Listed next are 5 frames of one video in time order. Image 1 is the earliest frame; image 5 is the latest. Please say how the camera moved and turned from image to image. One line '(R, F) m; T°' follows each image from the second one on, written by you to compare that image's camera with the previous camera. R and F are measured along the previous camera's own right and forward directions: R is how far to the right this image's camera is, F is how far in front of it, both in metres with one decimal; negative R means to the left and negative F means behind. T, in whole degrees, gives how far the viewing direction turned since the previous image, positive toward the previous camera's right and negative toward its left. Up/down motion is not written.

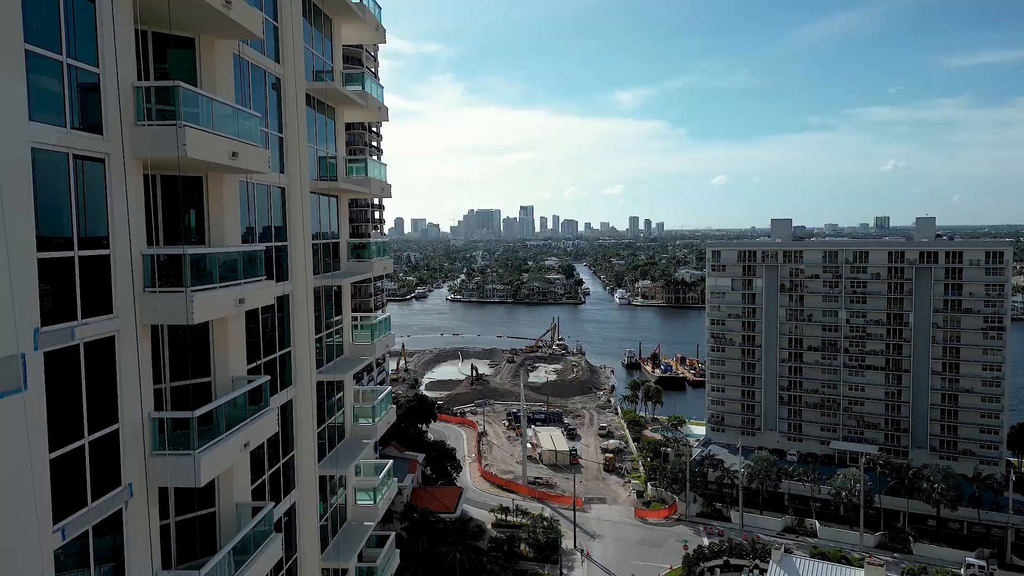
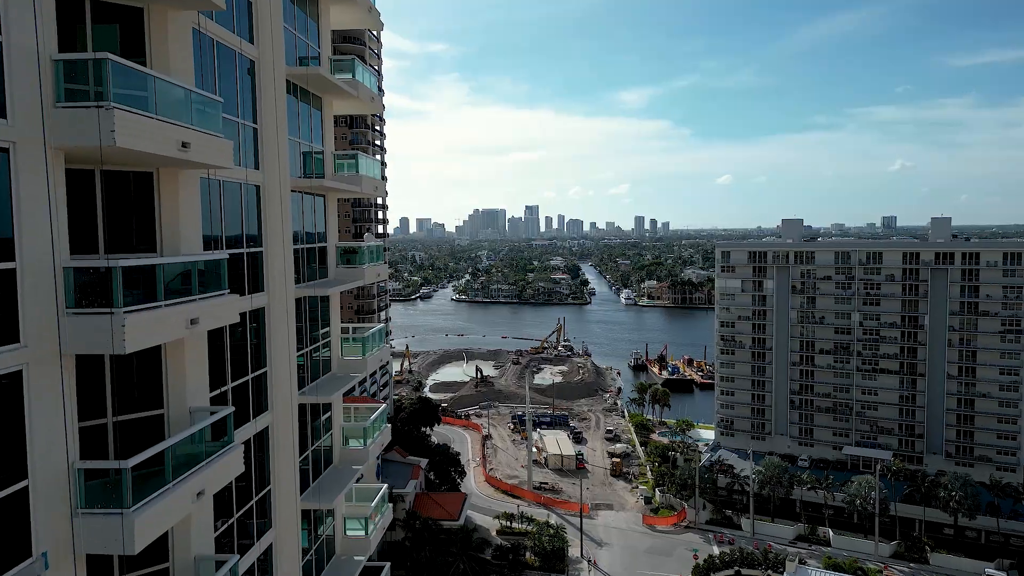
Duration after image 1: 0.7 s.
(0.0, +0.9) m; 0°
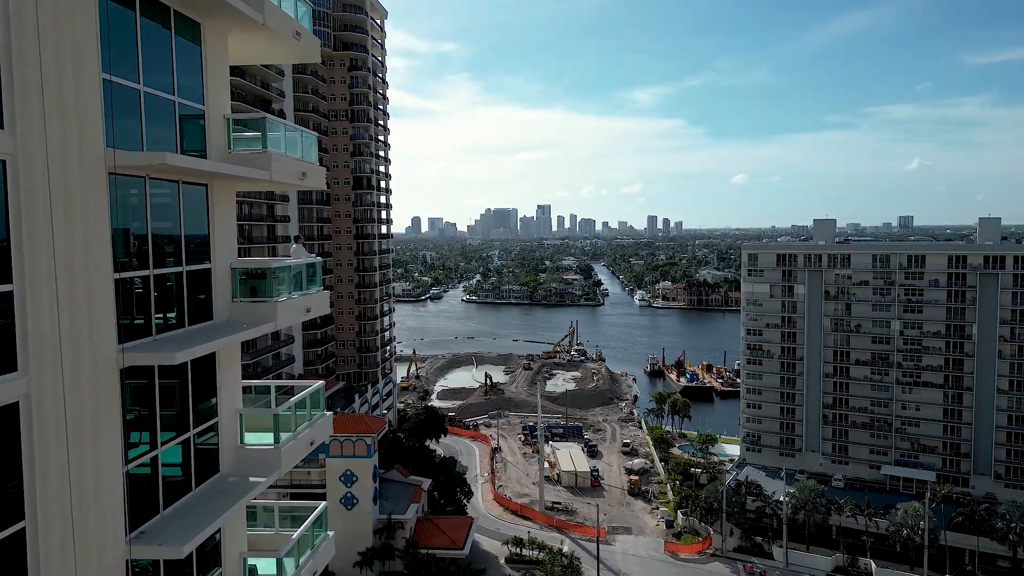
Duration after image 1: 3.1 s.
(+0.1, +3.2) m; -1°
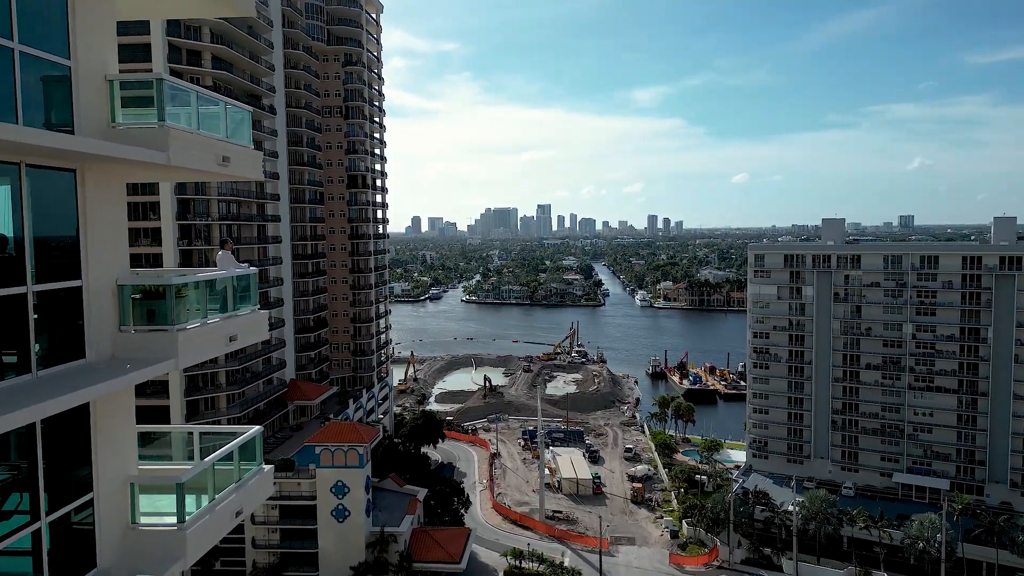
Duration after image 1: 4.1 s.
(+0.1, +1.4) m; 0°
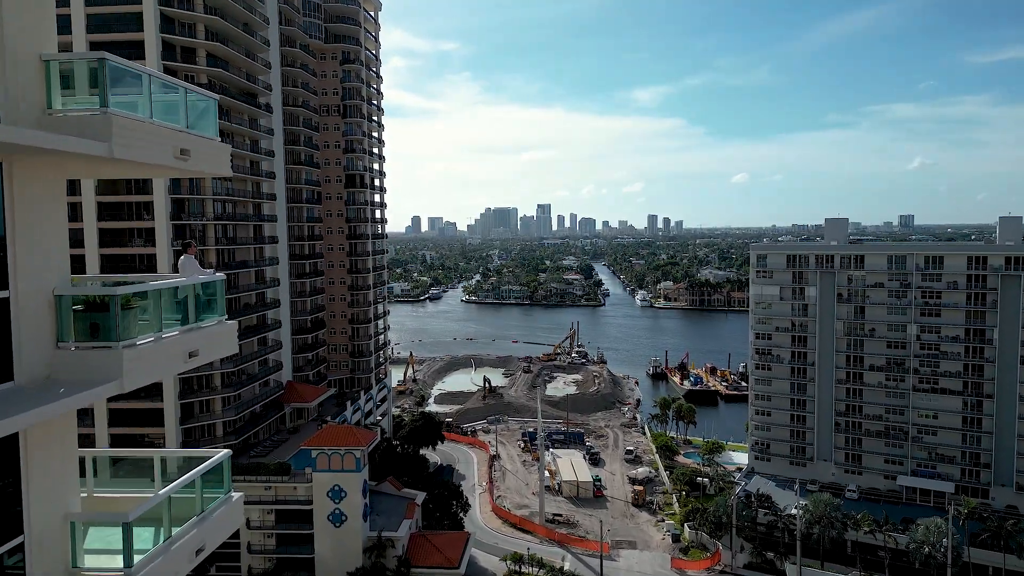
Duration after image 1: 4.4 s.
(0.0, +0.5) m; 0°
